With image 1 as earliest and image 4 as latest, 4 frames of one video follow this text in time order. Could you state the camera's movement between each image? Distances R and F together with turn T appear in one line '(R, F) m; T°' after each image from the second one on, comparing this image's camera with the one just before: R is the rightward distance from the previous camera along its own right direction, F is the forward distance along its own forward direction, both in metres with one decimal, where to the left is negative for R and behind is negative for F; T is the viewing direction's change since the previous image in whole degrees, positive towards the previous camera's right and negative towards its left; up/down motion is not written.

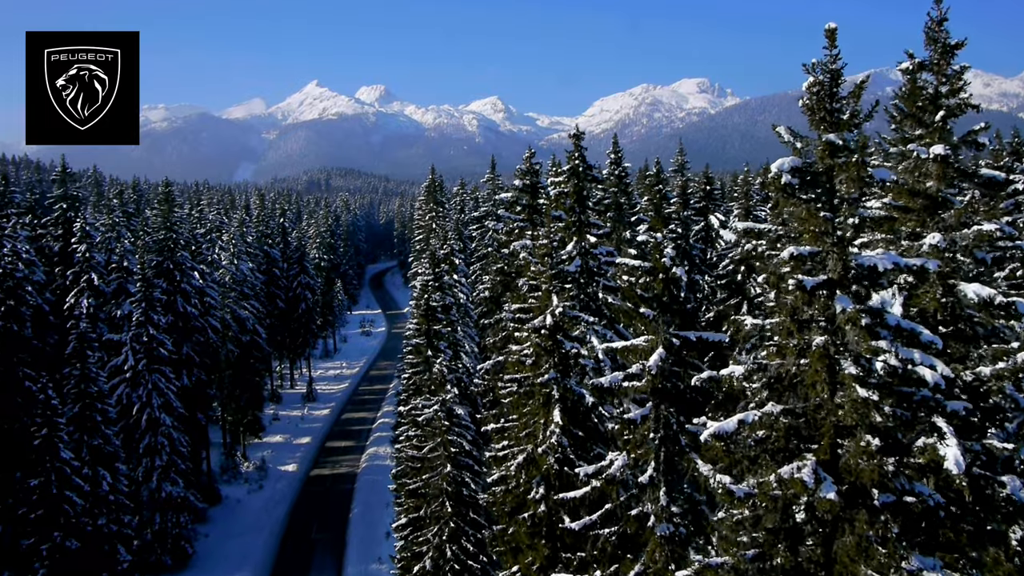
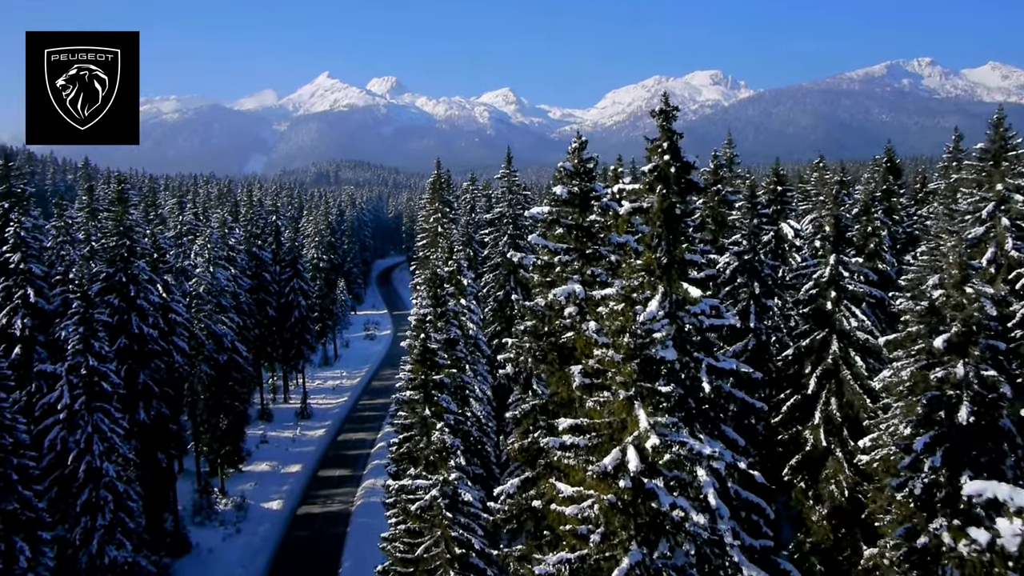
(-0.4, +6.0) m; -1°
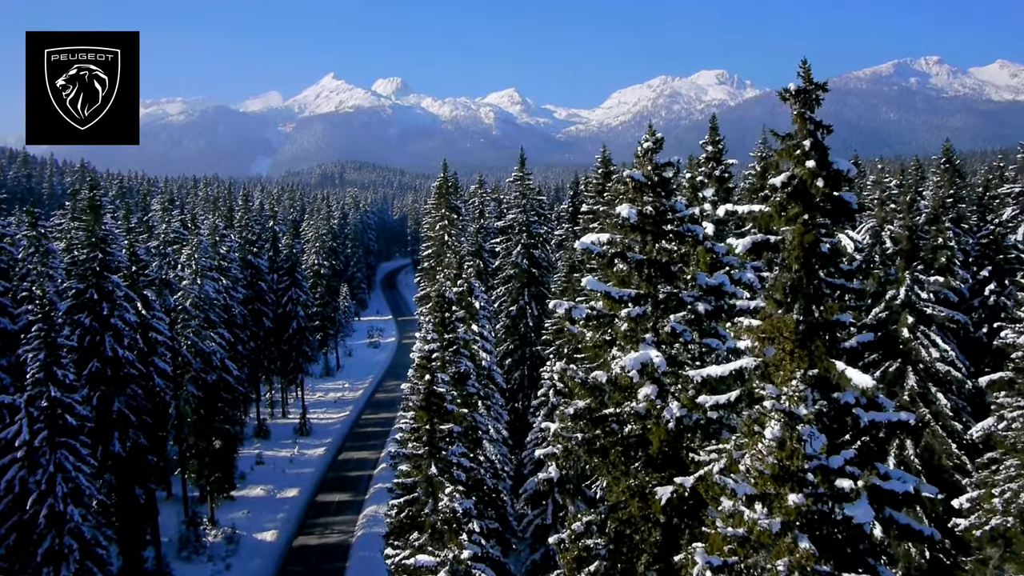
(-0.4, +3.1) m; 0°
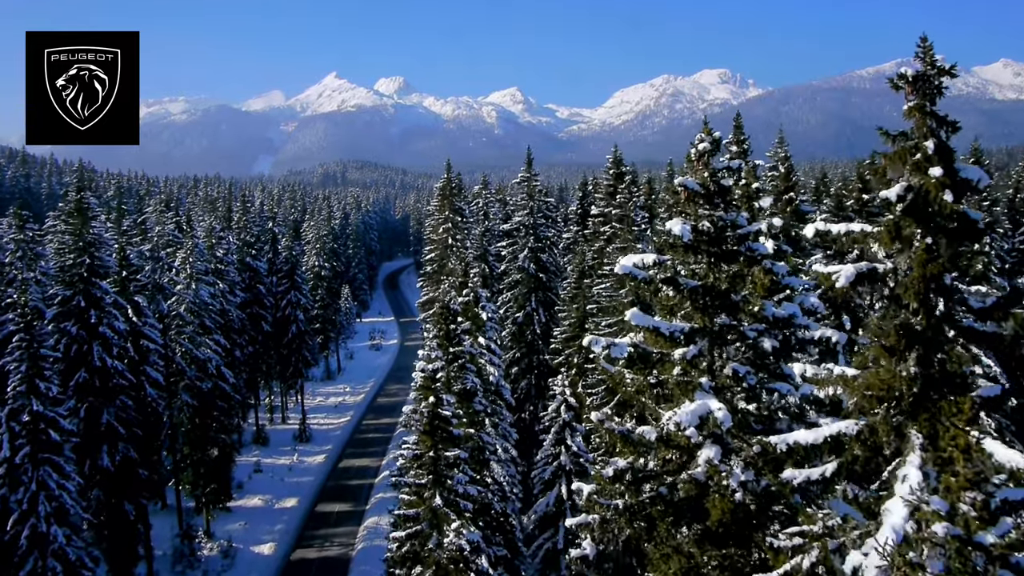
(-0.2, +1.3) m; 0°
